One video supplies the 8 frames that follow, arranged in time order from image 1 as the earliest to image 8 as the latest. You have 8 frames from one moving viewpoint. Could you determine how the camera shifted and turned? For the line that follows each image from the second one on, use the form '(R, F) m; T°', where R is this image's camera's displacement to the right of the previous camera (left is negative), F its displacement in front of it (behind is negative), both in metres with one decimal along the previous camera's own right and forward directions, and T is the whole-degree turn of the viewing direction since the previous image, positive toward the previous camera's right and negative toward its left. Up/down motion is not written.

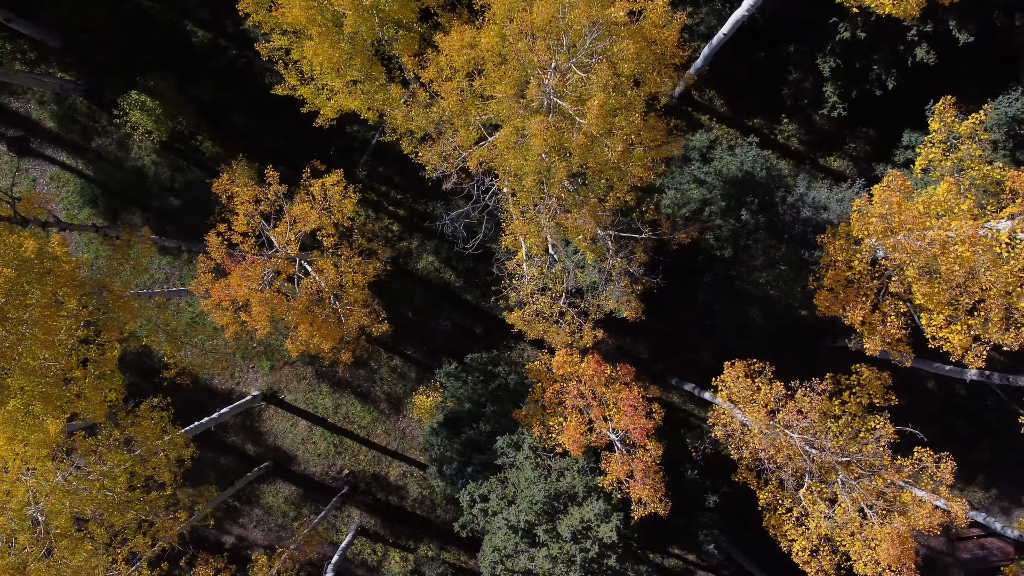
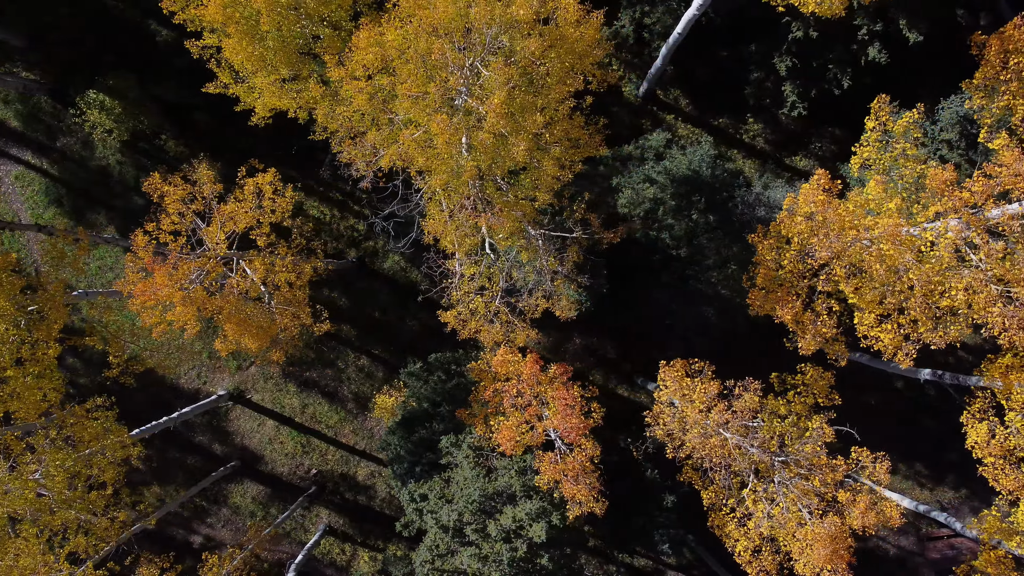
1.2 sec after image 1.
(+1.6, 0.0) m; 0°
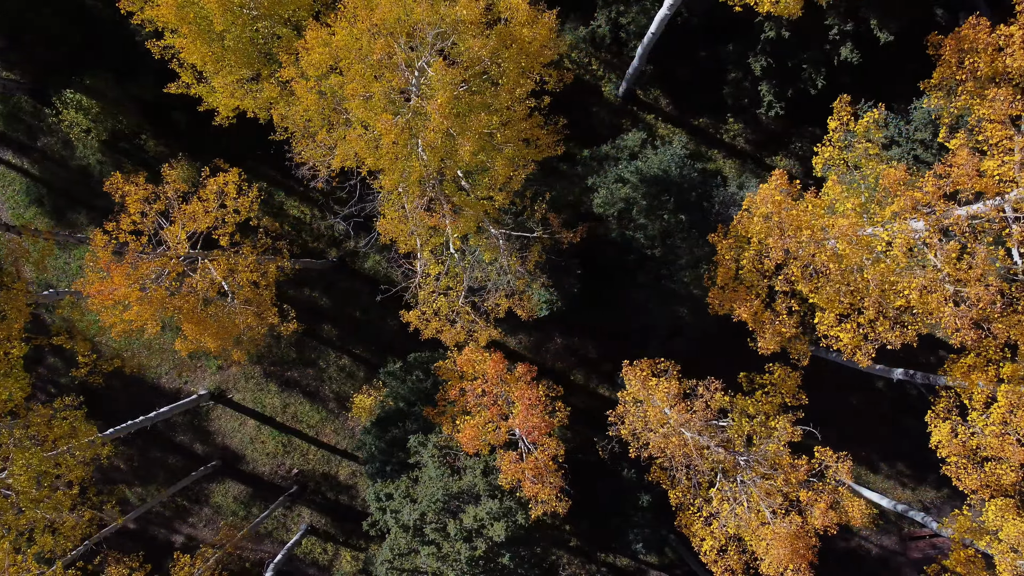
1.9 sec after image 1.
(+0.9, 0.0) m; 0°
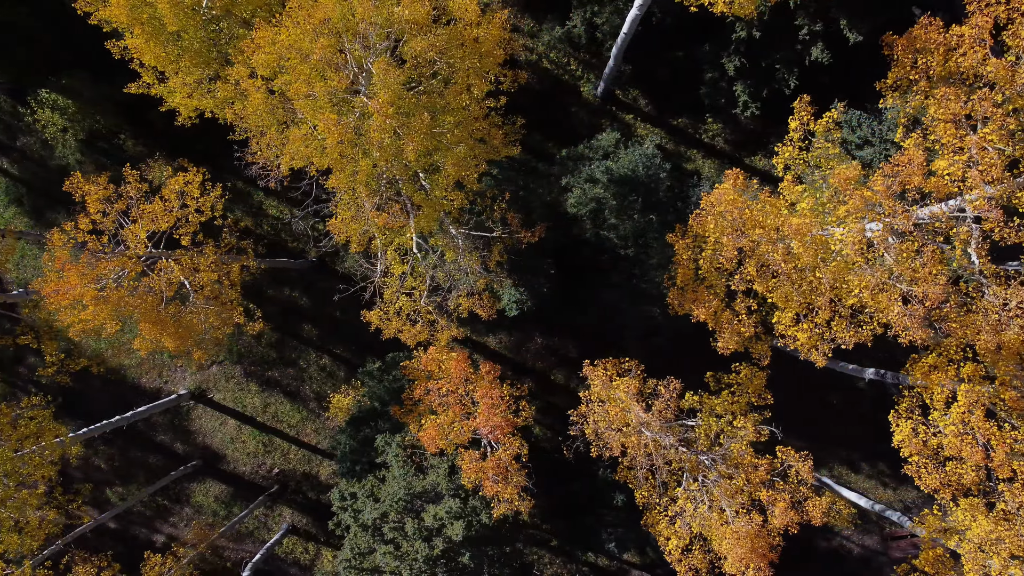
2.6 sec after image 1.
(+1.0, 0.0) m; 0°
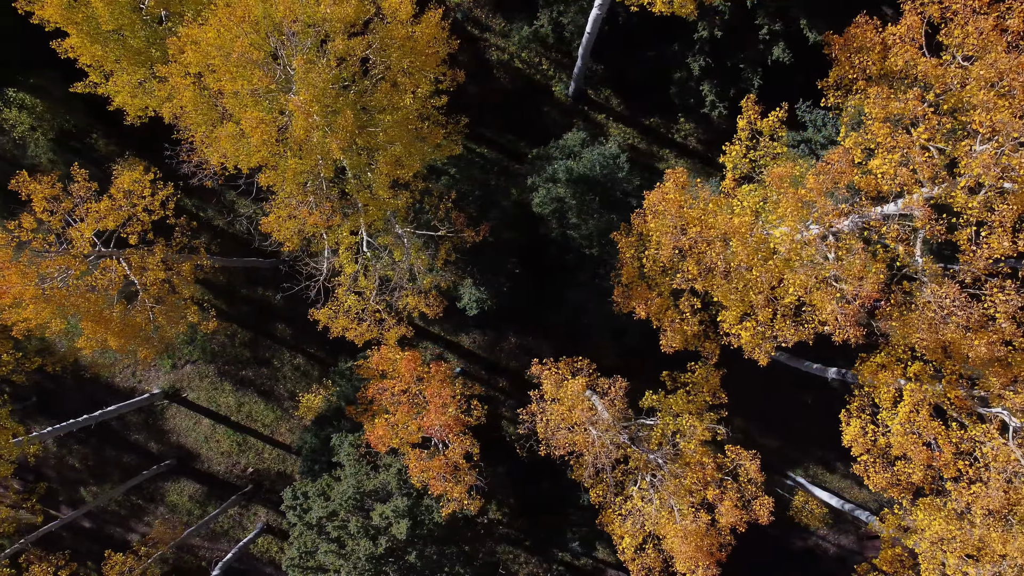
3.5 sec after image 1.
(+1.3, 0.0) m; 0°
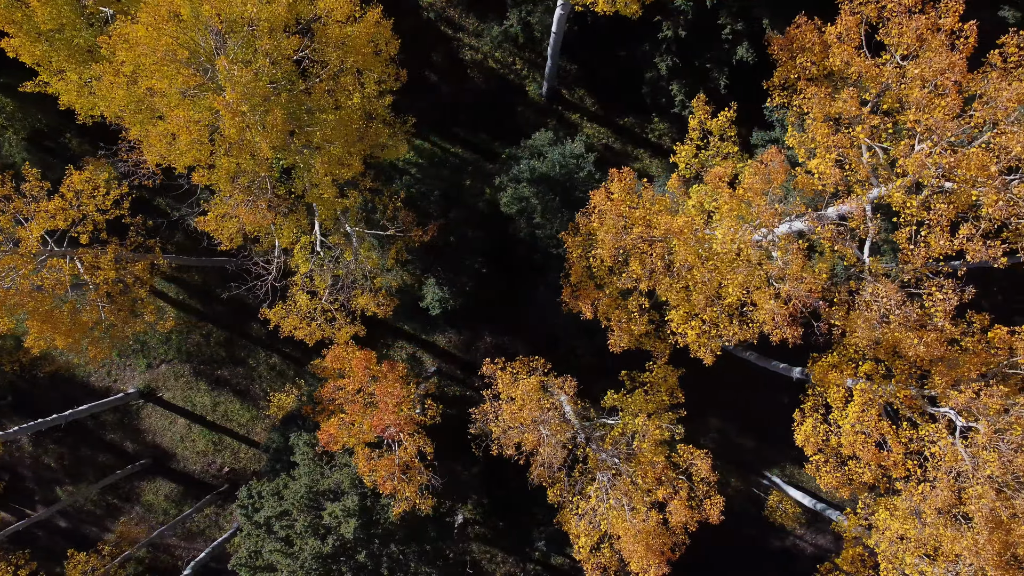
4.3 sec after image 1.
(+1.2, 0.0) m; 0°
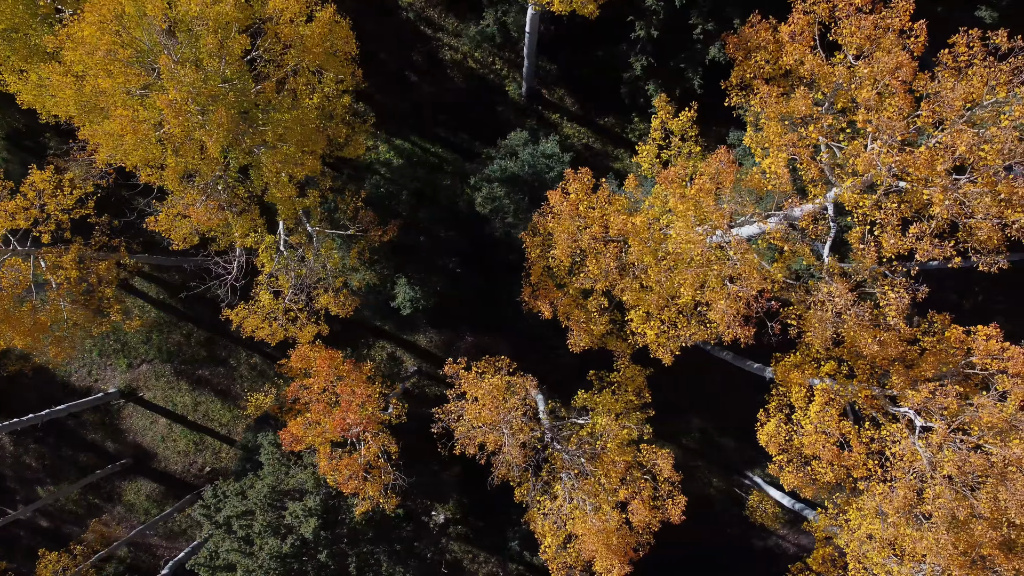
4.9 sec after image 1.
(+0.9, 0.0) m; 0°
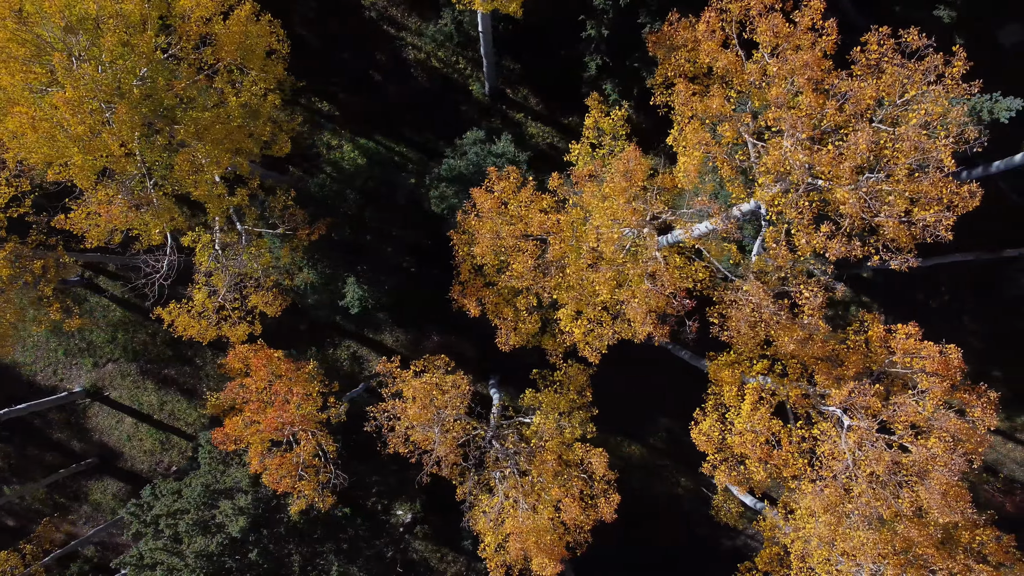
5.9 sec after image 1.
(+1.7, 0.0) m; 0°
